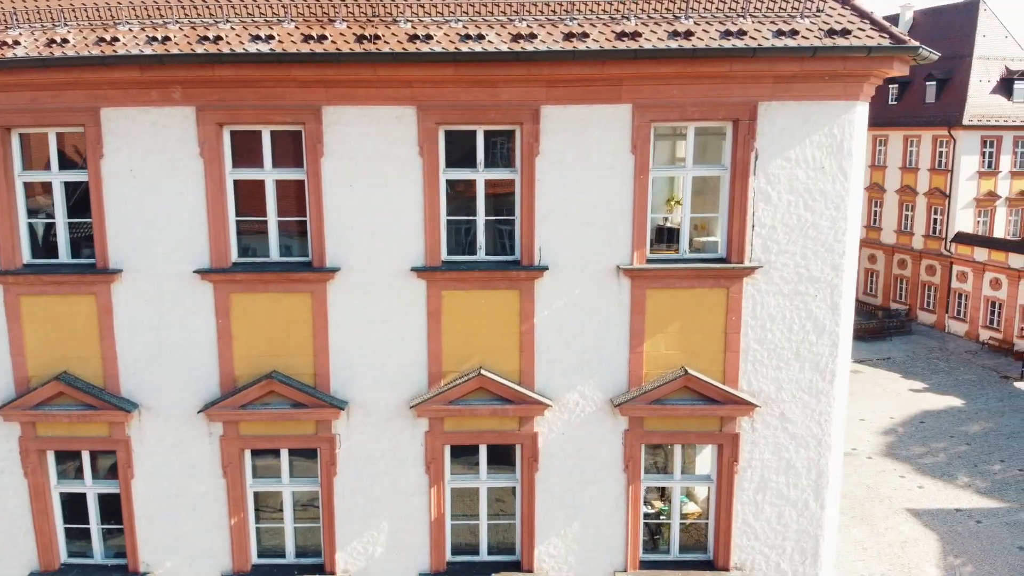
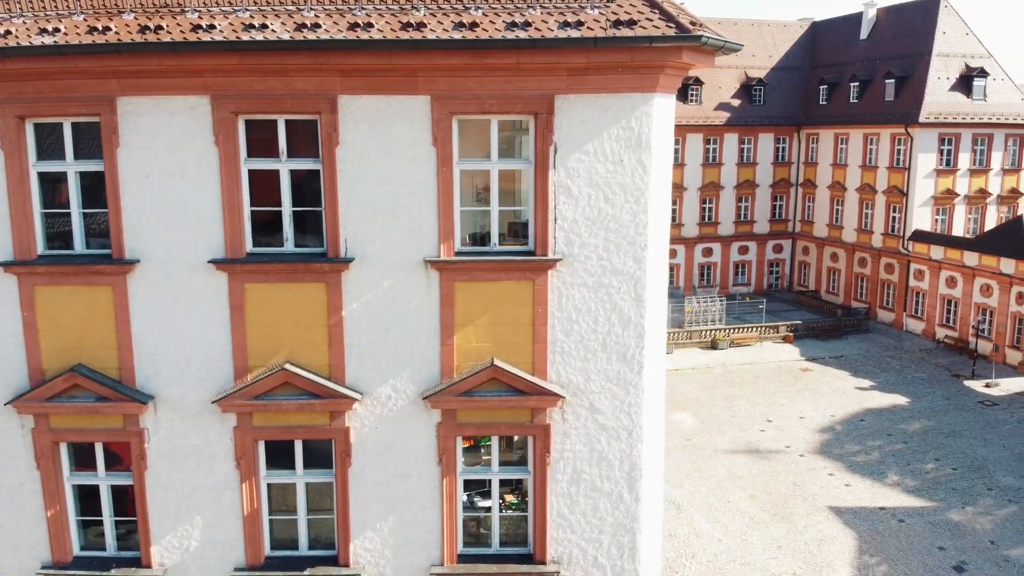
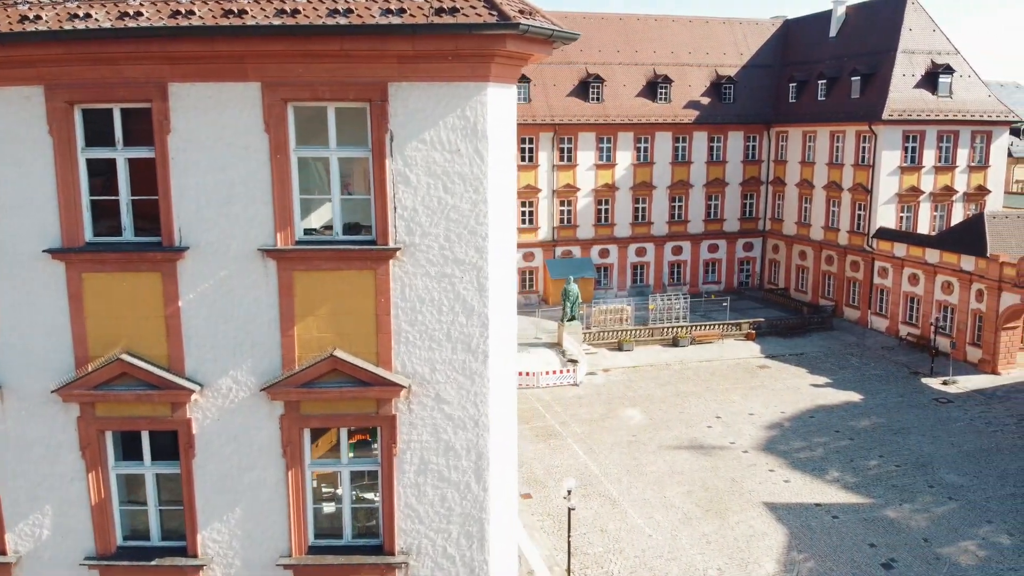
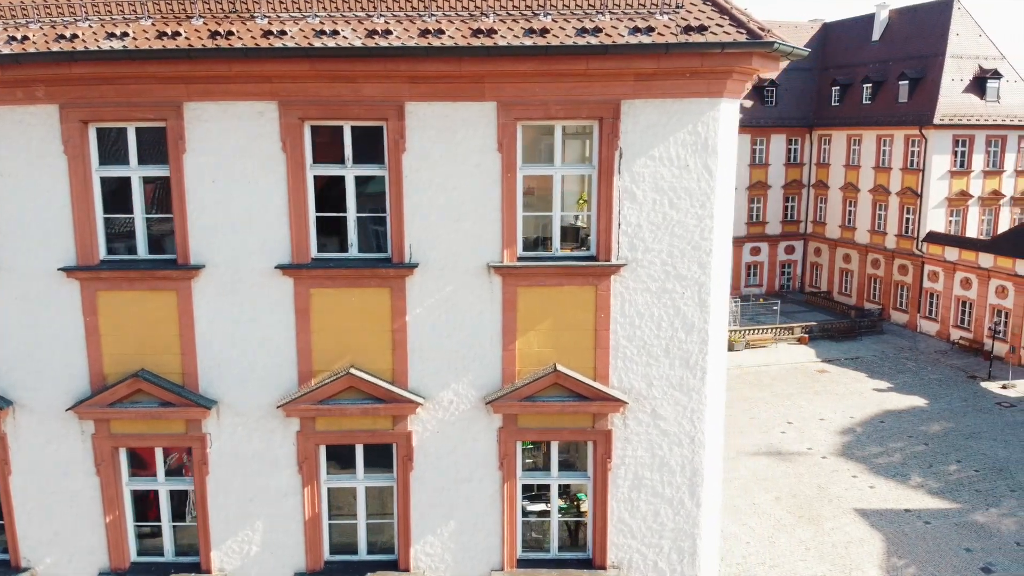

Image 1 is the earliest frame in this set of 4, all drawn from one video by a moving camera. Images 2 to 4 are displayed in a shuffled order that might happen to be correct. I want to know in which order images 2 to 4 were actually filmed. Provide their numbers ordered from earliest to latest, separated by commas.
4, 2, 3
